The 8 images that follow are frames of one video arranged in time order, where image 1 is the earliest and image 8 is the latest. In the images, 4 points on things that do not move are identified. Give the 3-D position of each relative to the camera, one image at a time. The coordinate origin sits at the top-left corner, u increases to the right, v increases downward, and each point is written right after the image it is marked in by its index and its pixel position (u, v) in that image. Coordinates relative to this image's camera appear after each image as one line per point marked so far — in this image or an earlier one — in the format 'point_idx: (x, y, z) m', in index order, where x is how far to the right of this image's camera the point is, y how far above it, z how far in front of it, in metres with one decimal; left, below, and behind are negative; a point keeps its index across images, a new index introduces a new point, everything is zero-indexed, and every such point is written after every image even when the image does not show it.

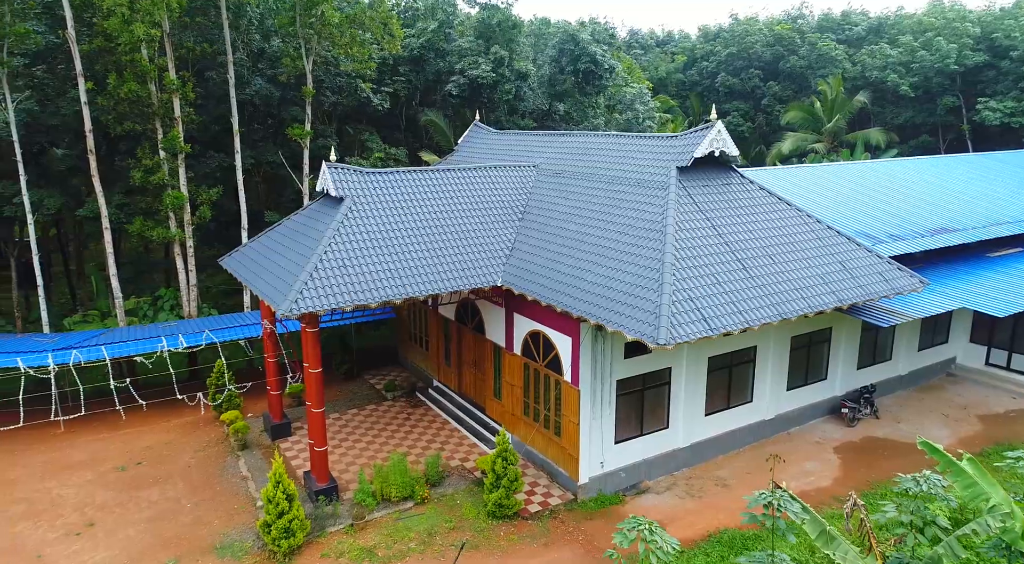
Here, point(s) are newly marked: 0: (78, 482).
0: (-7.8, -3.6, +13.1) m
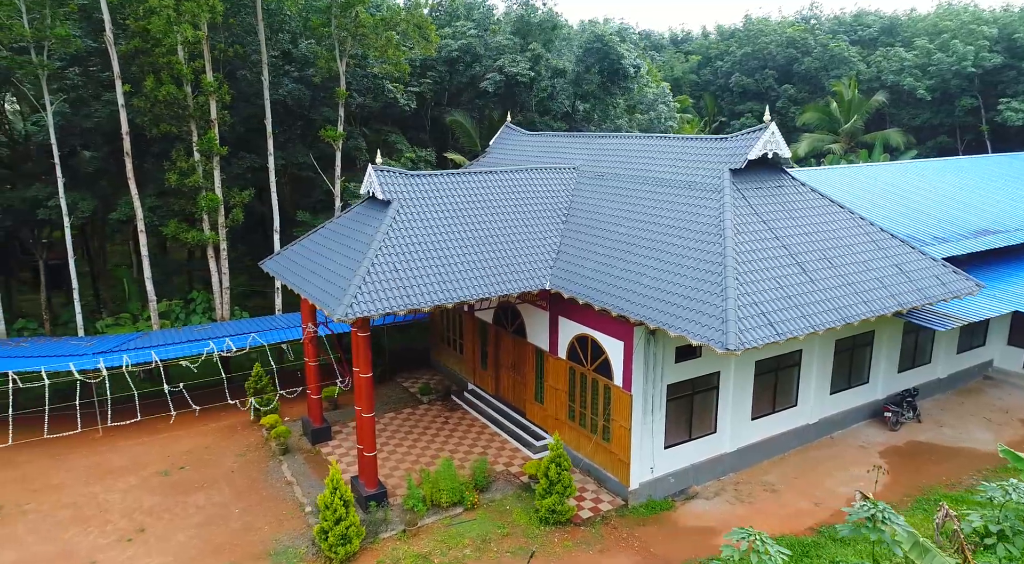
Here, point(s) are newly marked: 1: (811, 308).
0: (-7.0, -3.7, +13.0) m
1: (+4.3, -0.3, +10.3) m
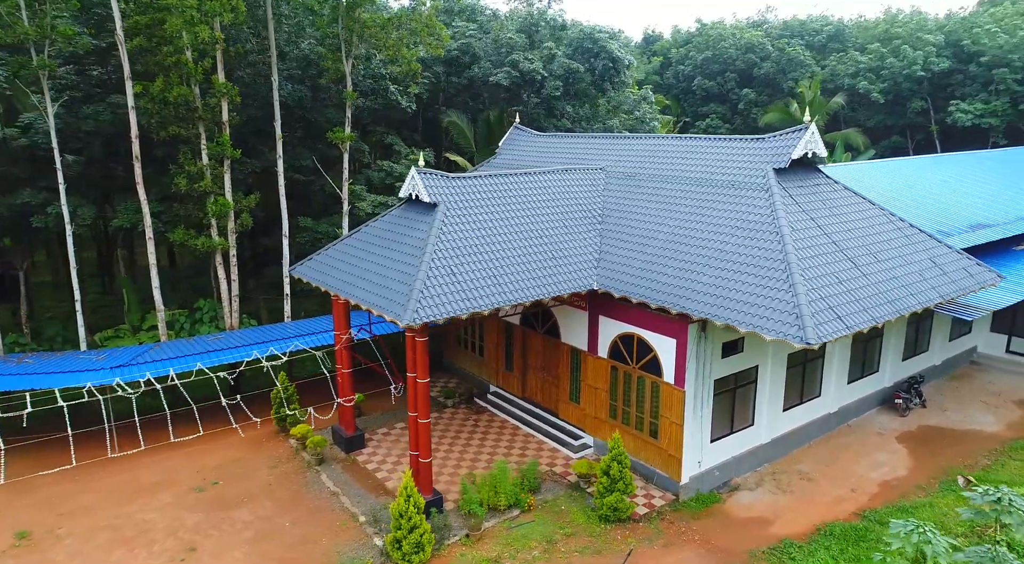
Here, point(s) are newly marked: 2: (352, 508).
0: (-6.1, -3.8, +12.4) m
1: (+5.3, -0.3, +10.7) m
2: (-2.7, -3.8, +12.3) m
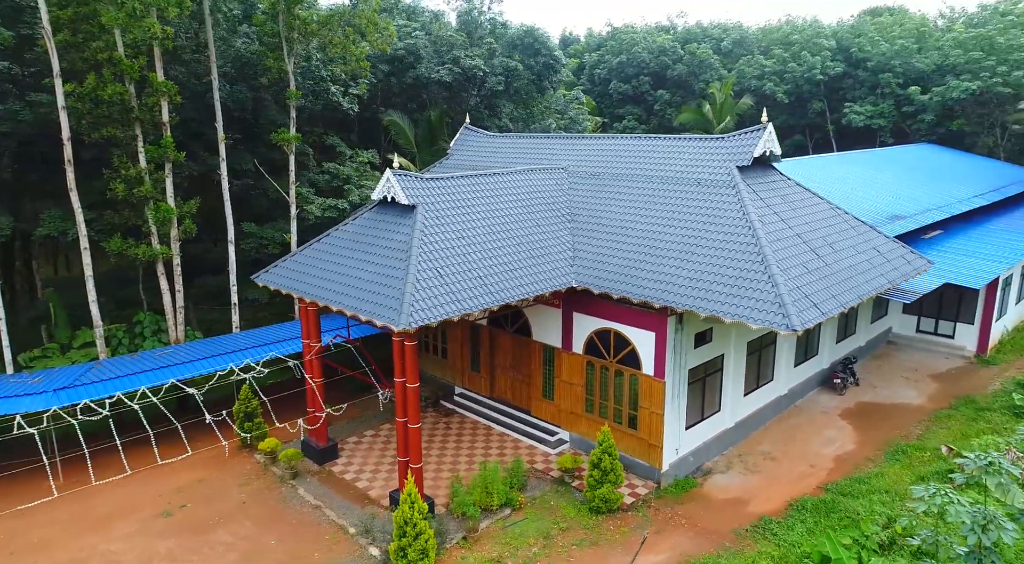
0: (-6.2, -4.0, +11.7) m
1: (+5.2, -0.1, +11.5) m
2: (-2.8, -3.9, +12.0) m
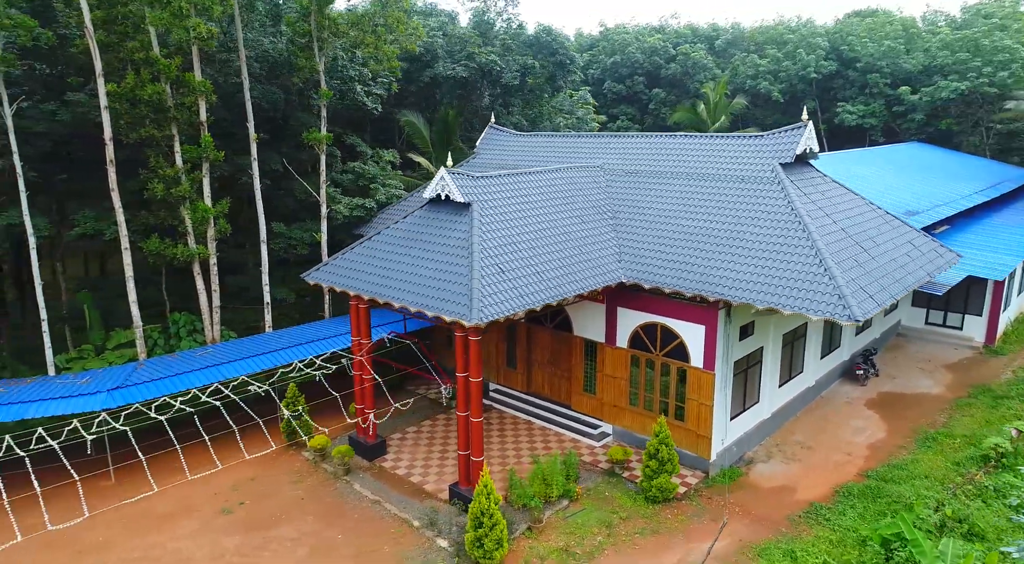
0: (-5.2, -4.0, +11.6) m
1: (+6.1, 0.0, +11.9) m
2: (-1.9, -3.9, +12.1) m
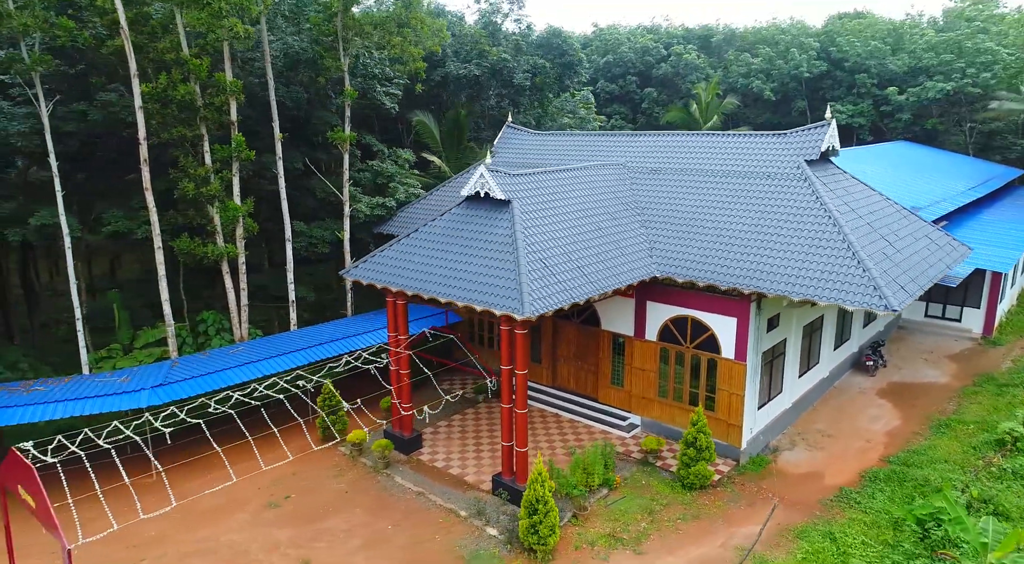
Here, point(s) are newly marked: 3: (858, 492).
0: (-4.4, -4.0, +11.8) m
1: (+6.8, +0.2, +12.5) m
2: (-1.1, -3.8, +12.3) m
3: (+6.2, -3.7, +12.9) m
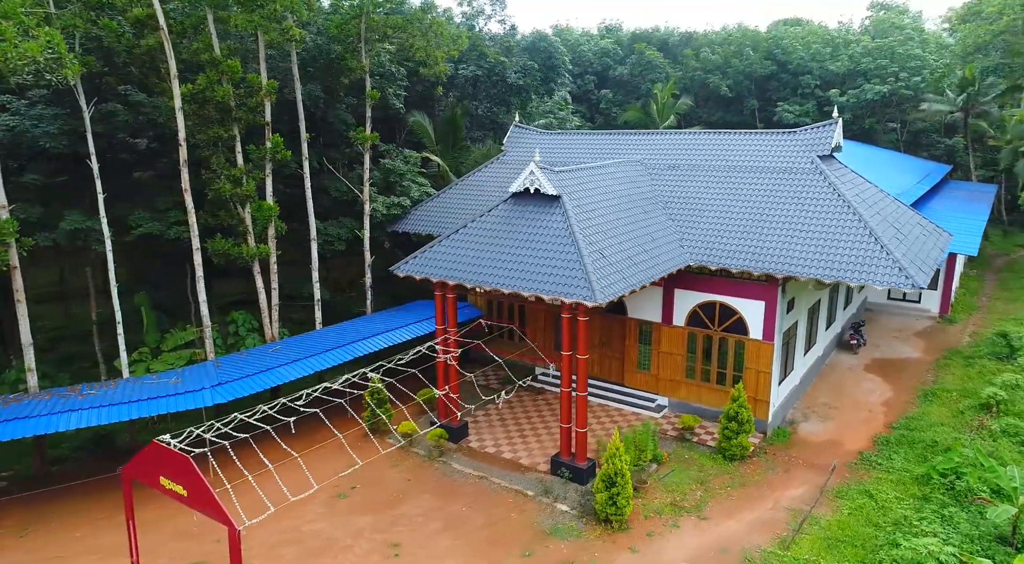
0: (-3.2, -3.9, +12.1) m
1: (+7.8, +0.5, +13.9) m
2: (0.0, -3.7, +13.0) m
3: (+7.2, -3.4, +14.3) m
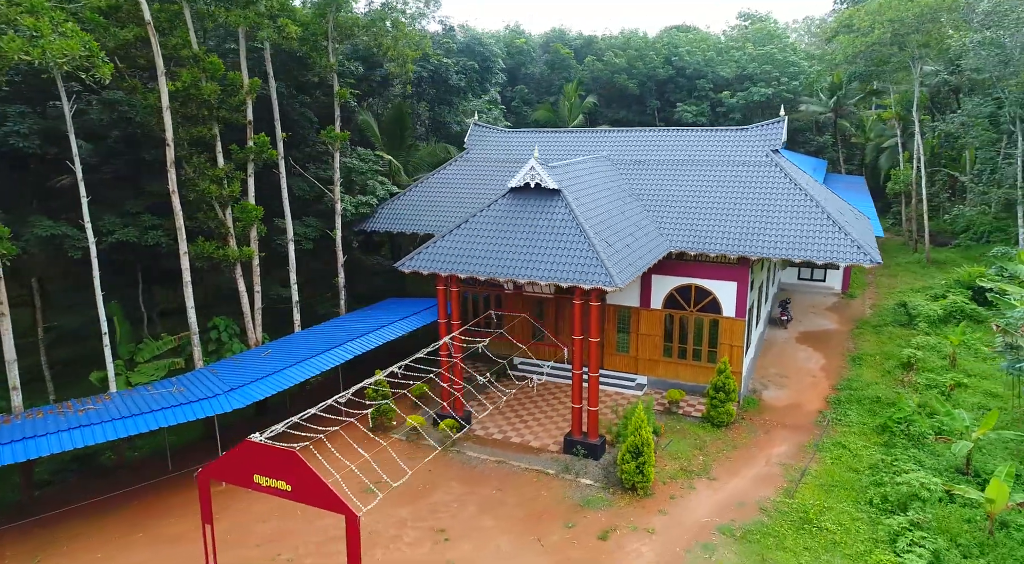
0: (-2.6, -3.9, +12.1) m
1: (+7.7, +1.0, +15.9) m
2: (+0.4, -3.5, +13.6) m
3: (+7.2, -2.9, +16.1) m
